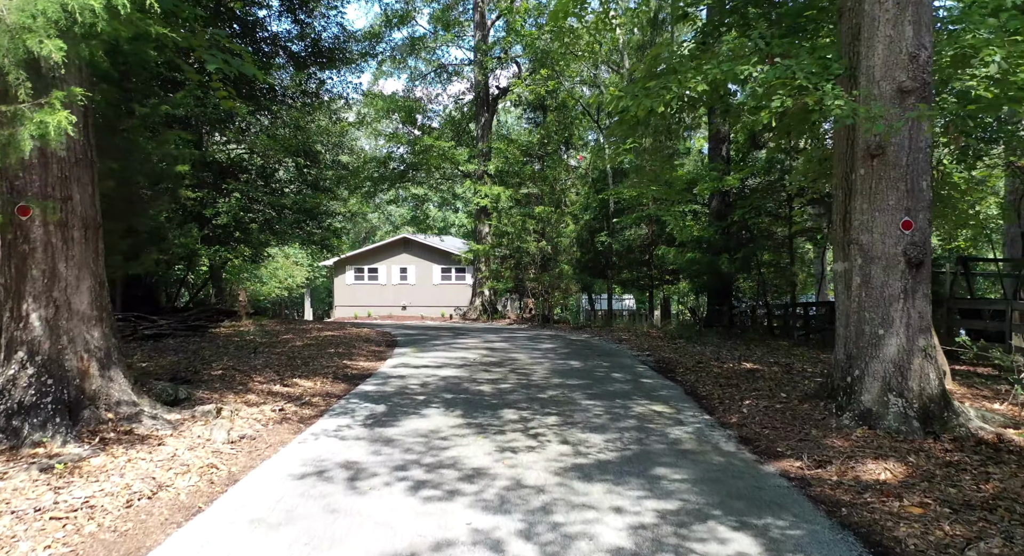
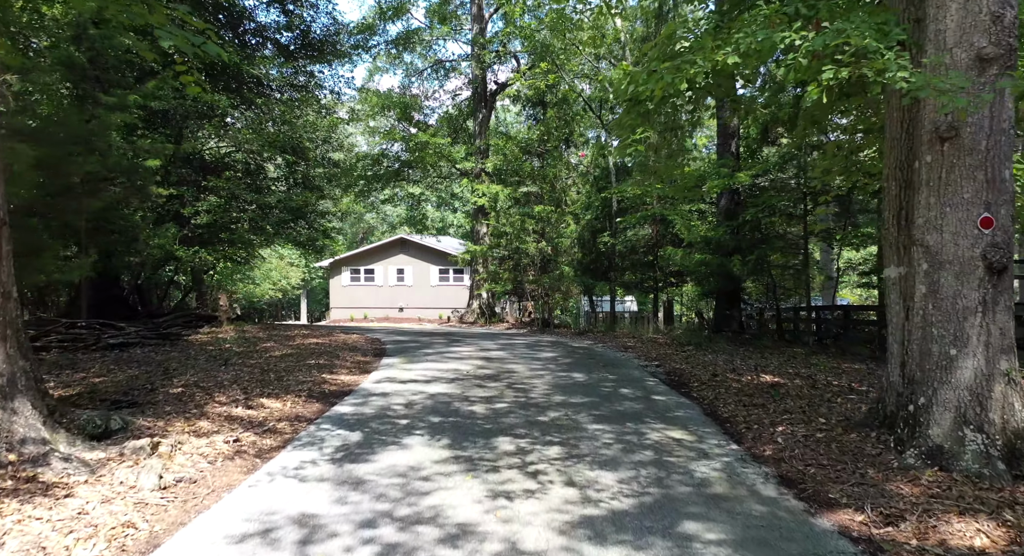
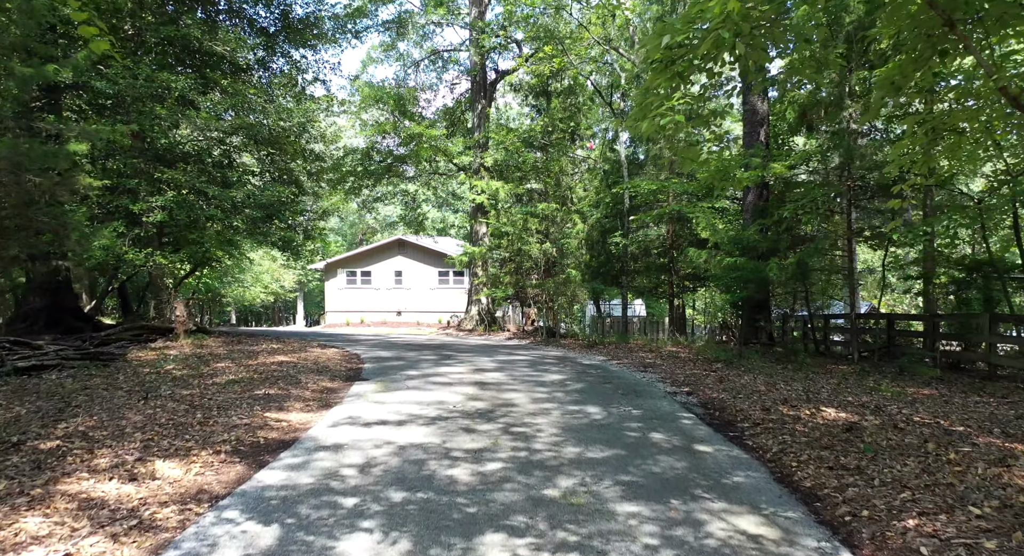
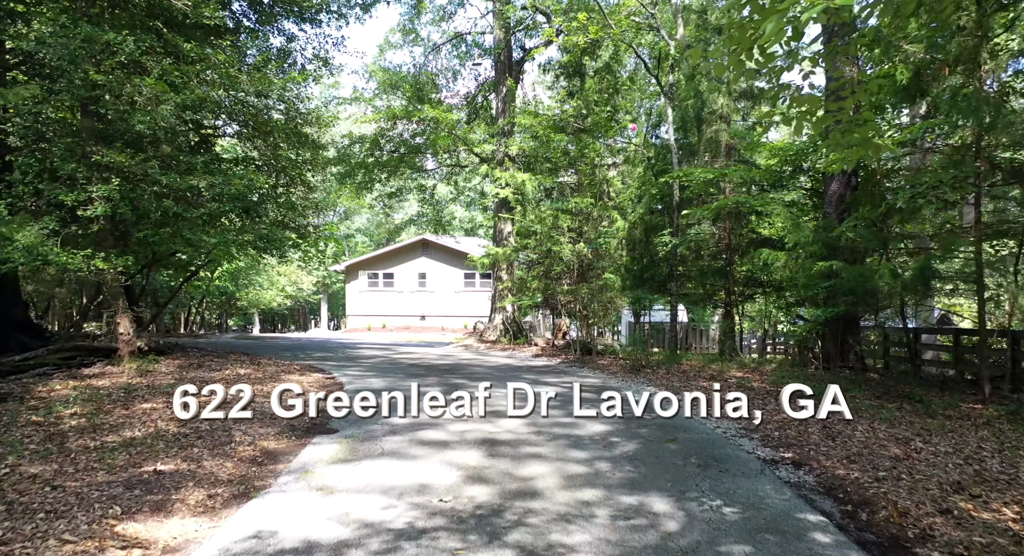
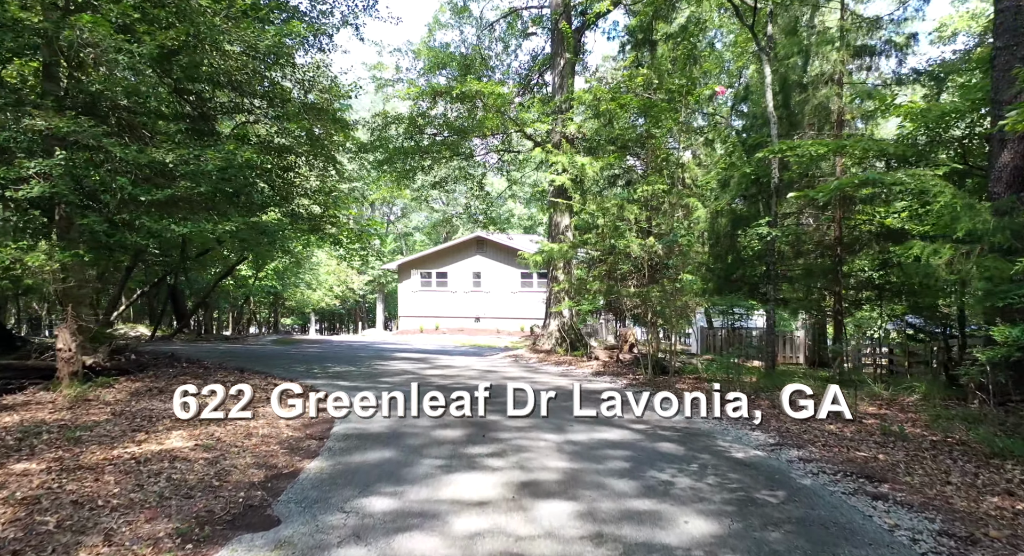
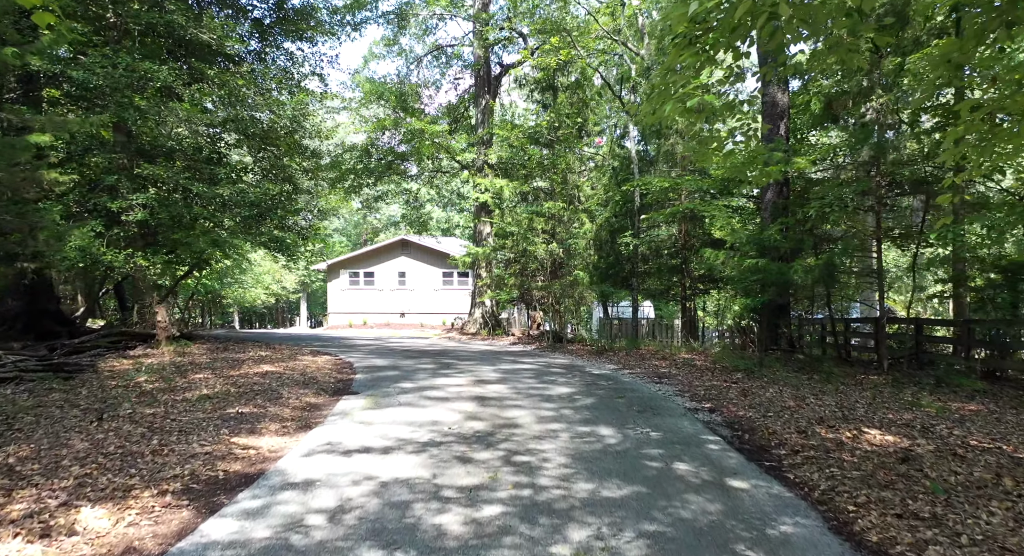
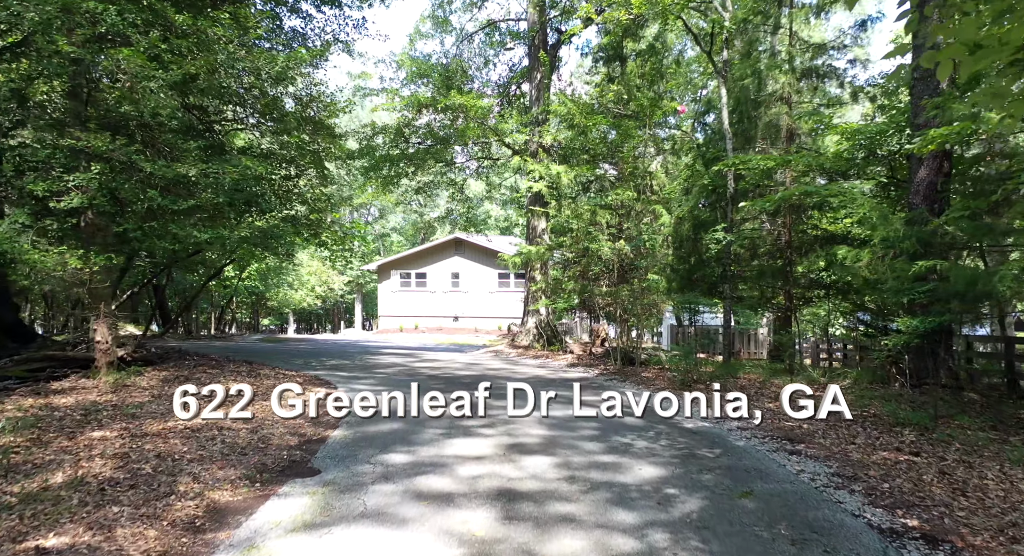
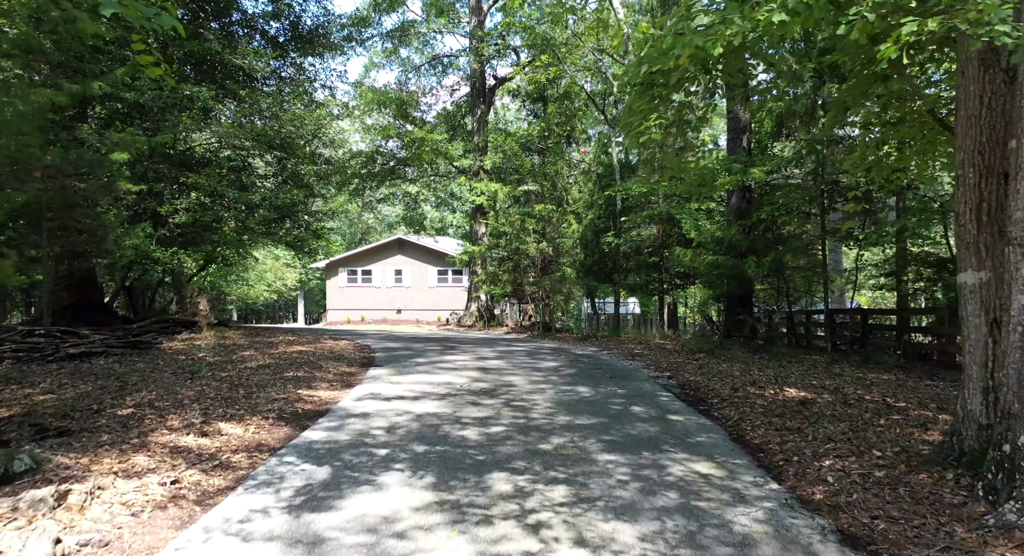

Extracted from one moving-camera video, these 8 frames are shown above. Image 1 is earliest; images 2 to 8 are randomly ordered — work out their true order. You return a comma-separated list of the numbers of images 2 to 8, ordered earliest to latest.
2, 8, 3, 6, 4, 7, 5
